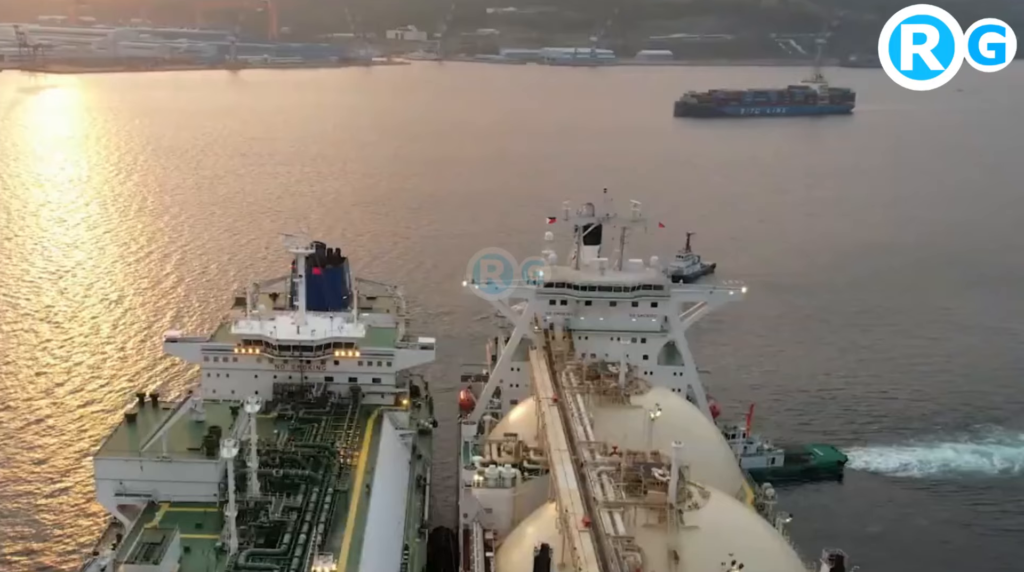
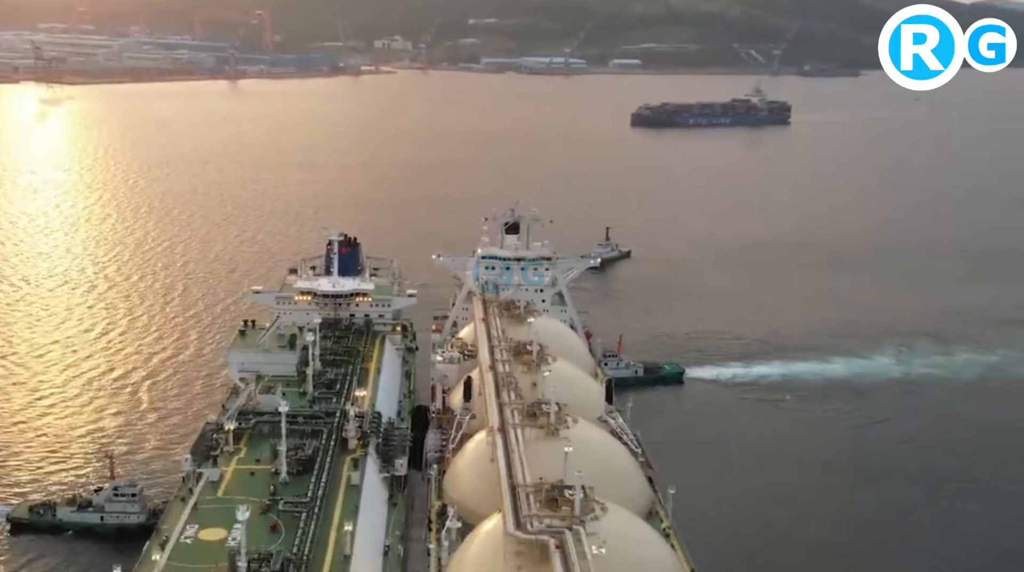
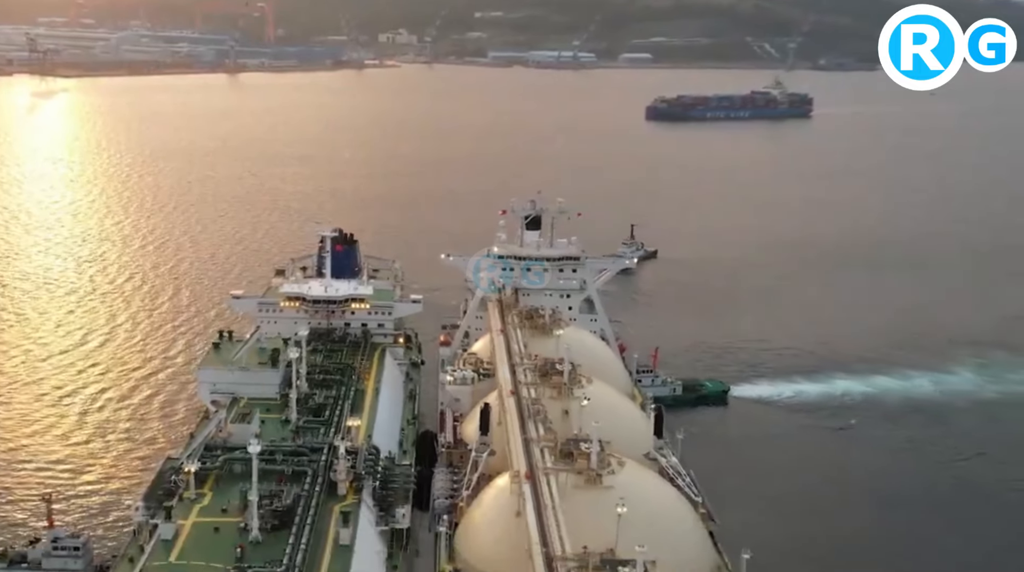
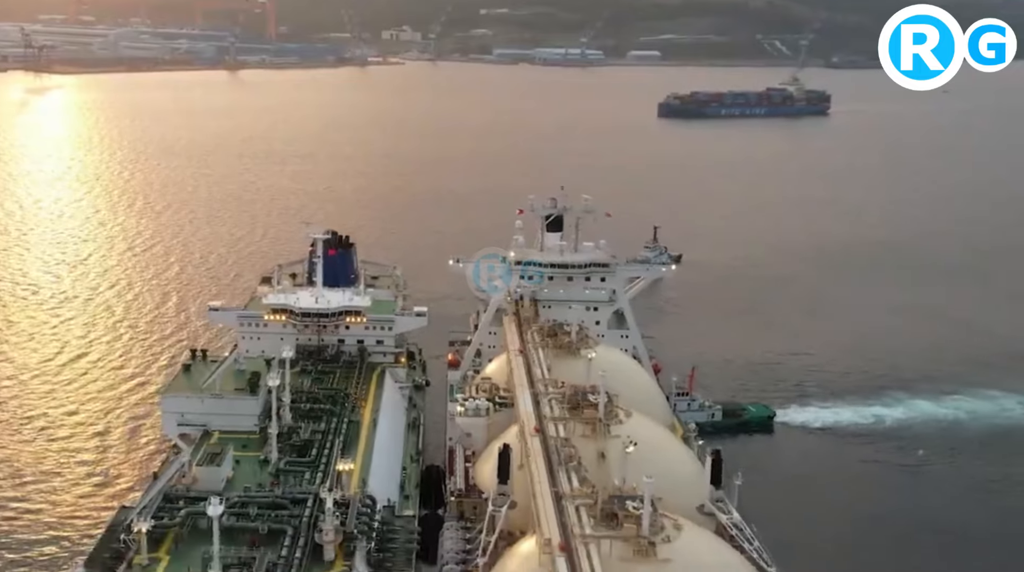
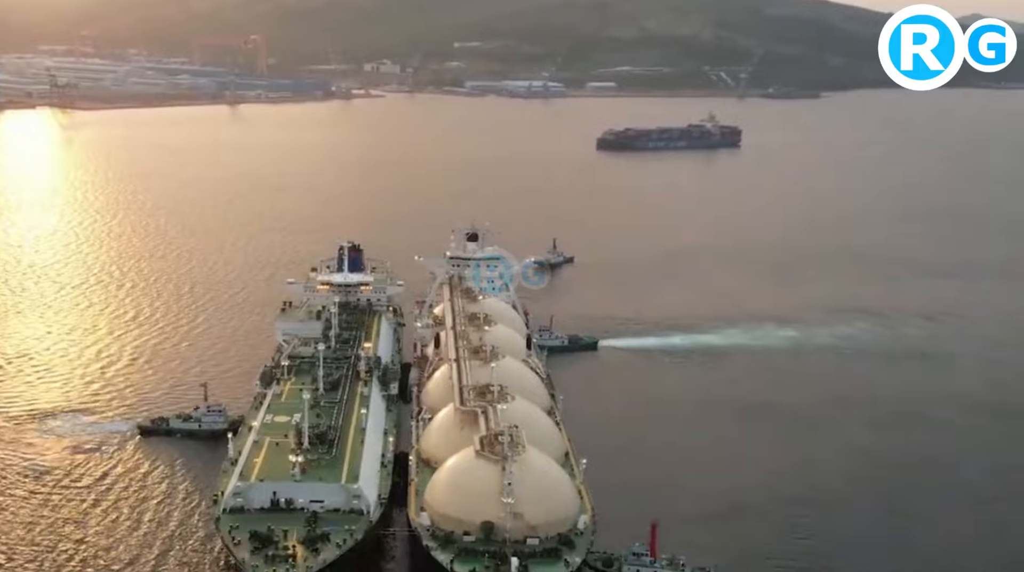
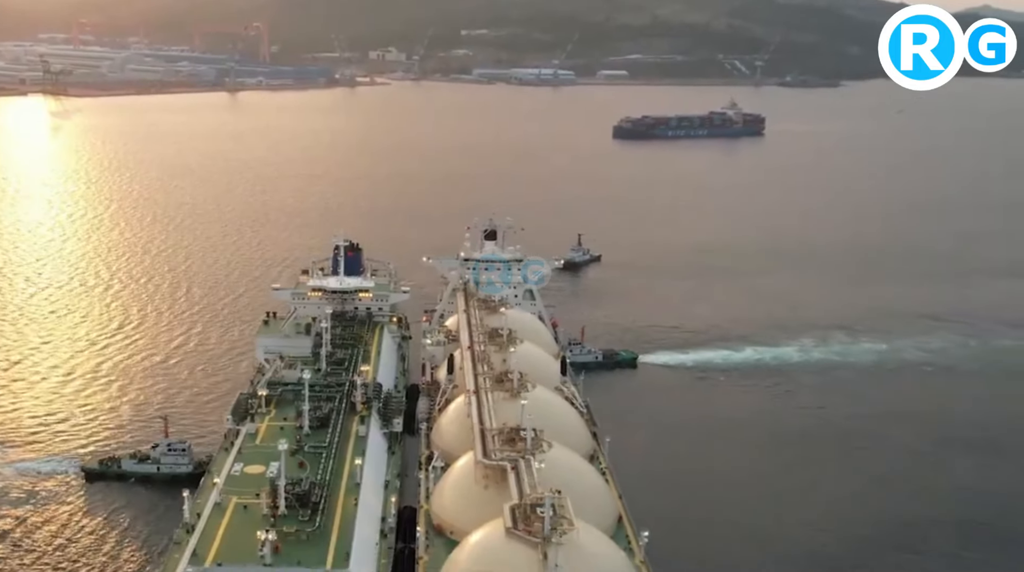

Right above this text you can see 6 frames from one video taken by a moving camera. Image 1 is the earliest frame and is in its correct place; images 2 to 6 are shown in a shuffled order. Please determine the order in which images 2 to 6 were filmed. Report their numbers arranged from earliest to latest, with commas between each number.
4, 3, 2, 6, 5
